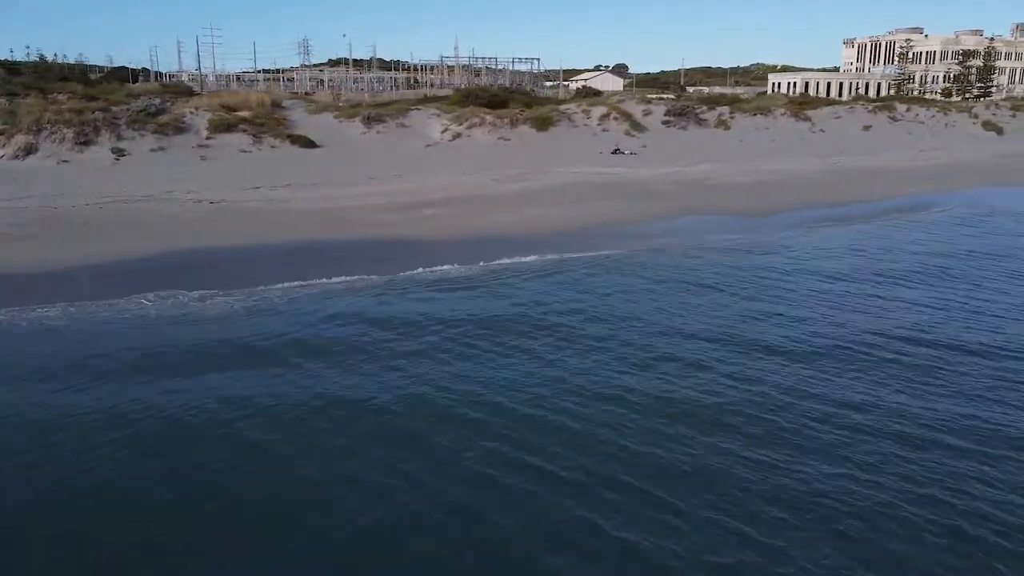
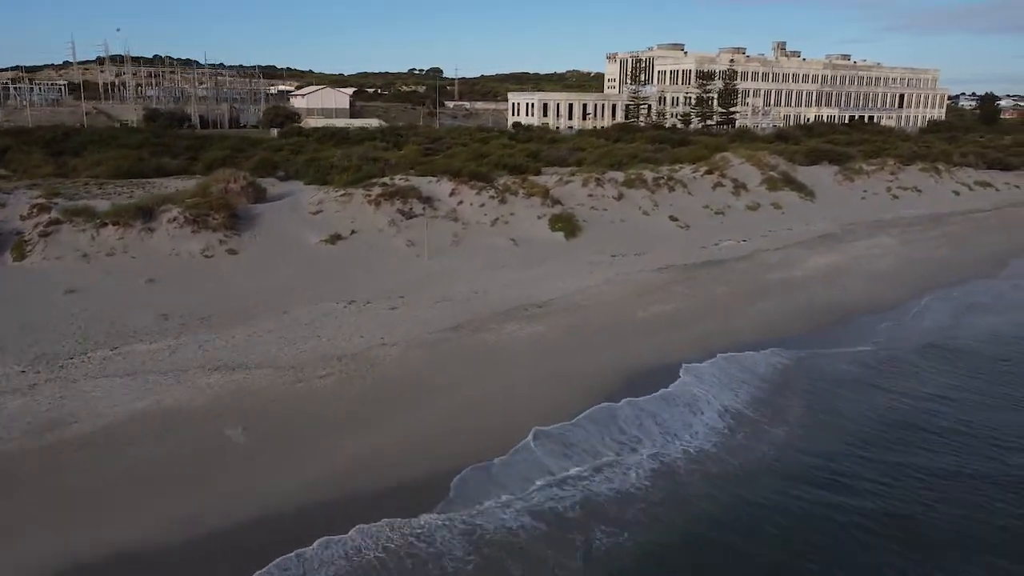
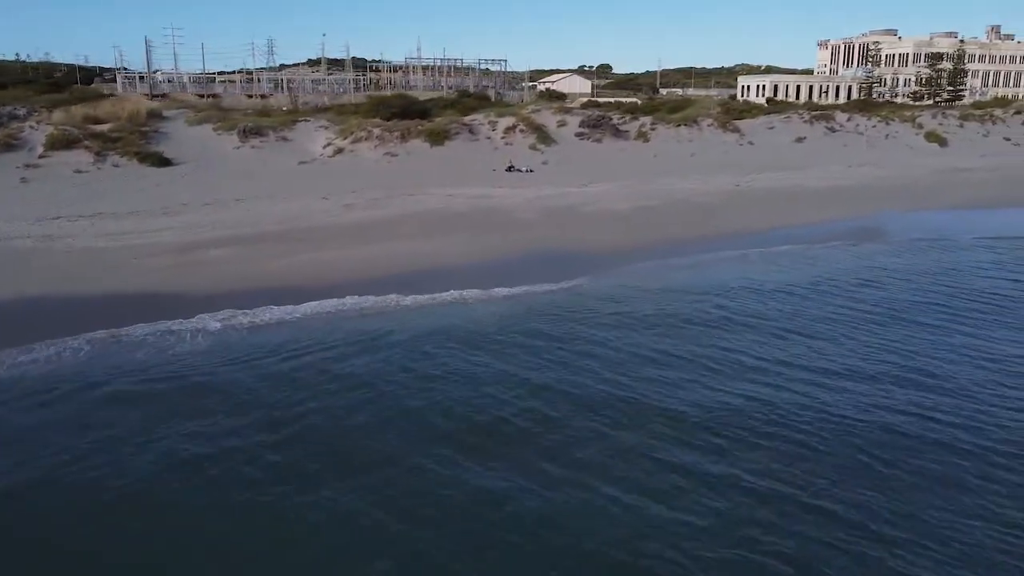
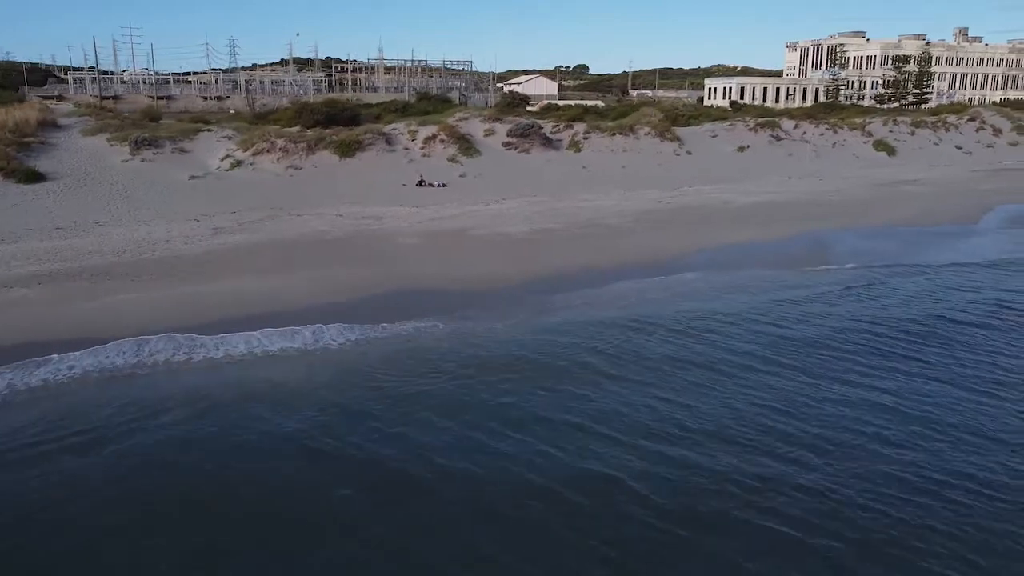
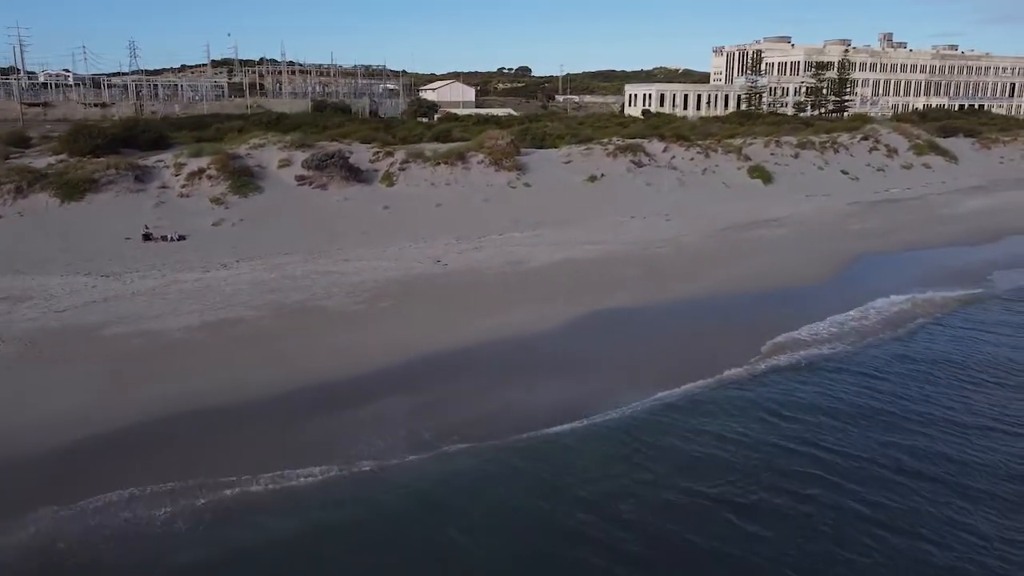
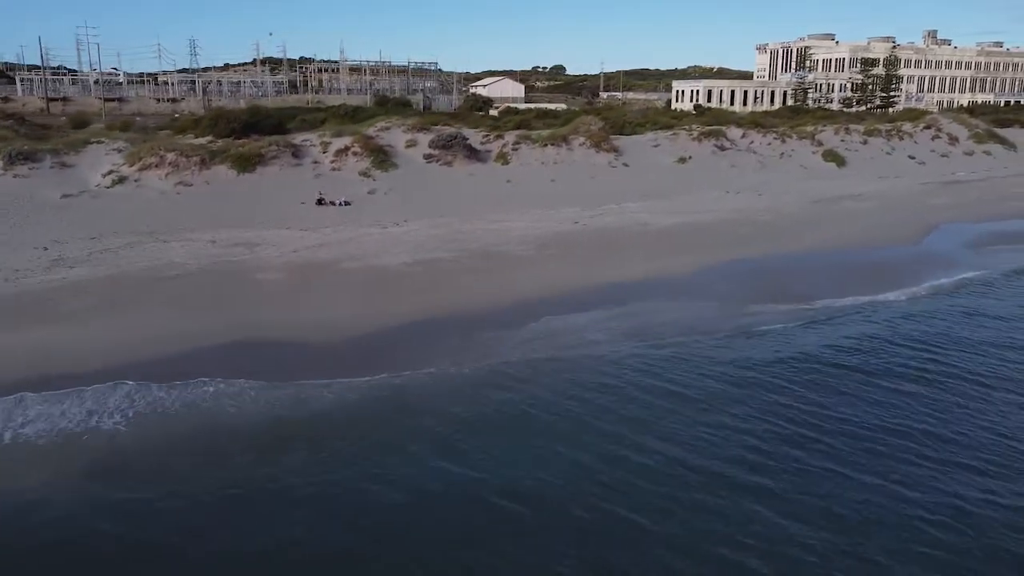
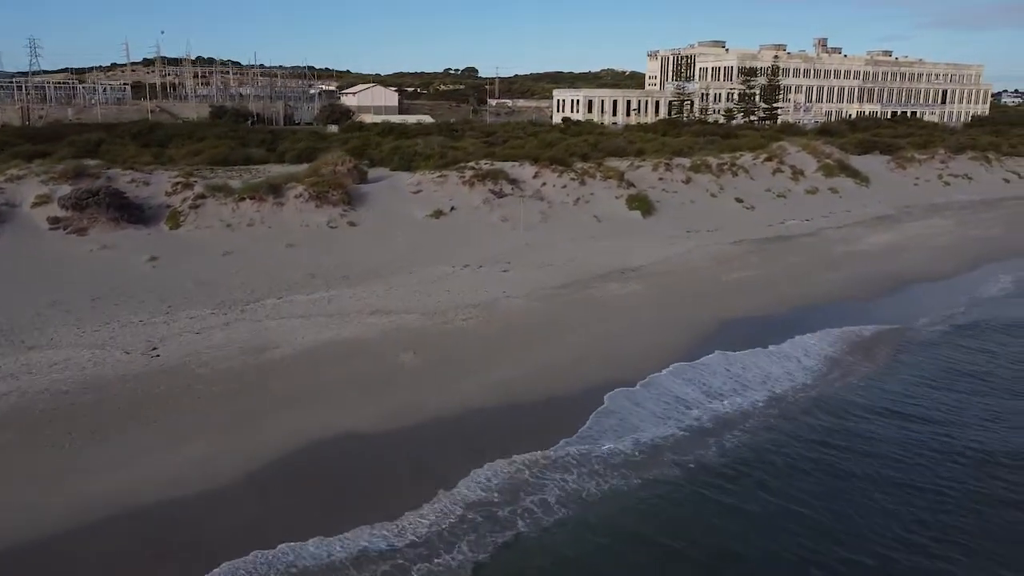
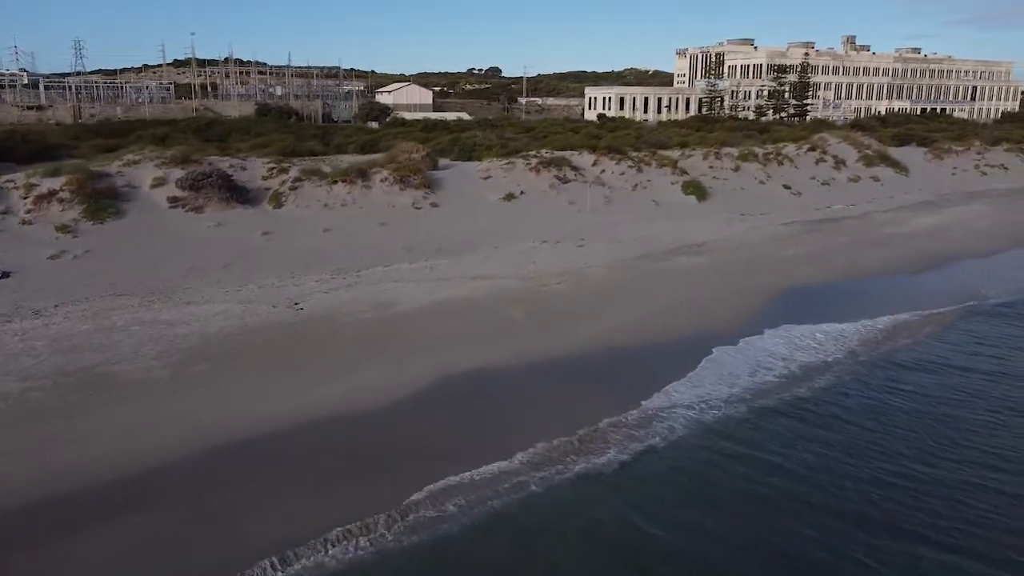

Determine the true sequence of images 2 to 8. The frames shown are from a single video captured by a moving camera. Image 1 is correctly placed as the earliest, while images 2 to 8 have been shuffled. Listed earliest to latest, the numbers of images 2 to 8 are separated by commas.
3, 4, 6, 5, 8, 7, 2
